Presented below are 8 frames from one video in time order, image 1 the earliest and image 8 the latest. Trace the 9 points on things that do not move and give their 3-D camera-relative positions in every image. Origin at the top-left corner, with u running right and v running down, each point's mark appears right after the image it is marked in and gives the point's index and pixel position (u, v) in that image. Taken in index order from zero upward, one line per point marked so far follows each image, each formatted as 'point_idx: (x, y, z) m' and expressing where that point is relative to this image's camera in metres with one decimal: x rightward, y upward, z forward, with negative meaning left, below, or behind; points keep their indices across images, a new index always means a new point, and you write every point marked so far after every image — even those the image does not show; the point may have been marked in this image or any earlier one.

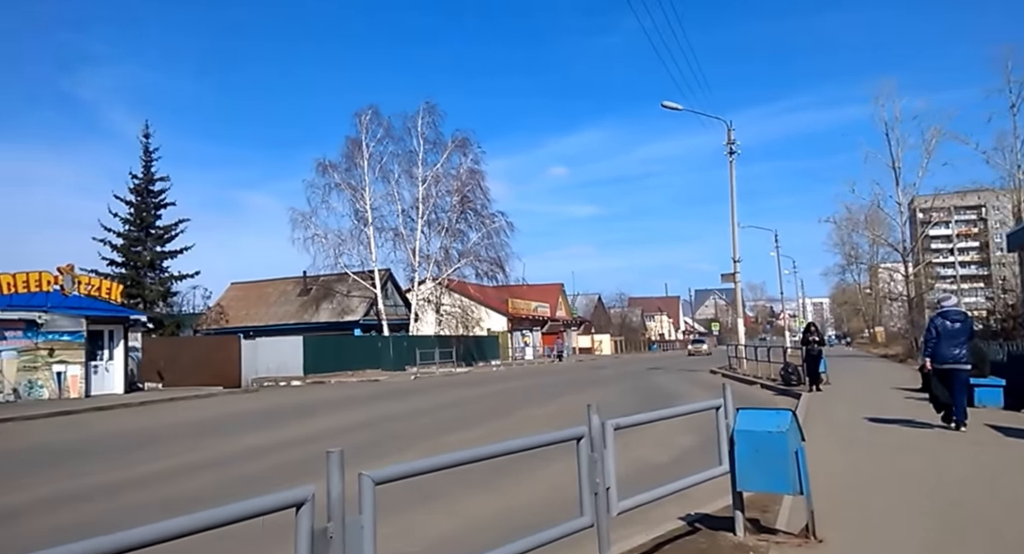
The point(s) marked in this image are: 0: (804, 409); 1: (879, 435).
0: (+6.6, -3.0, +16.9) m
1: (+6.3, -2.5, +12.6) m
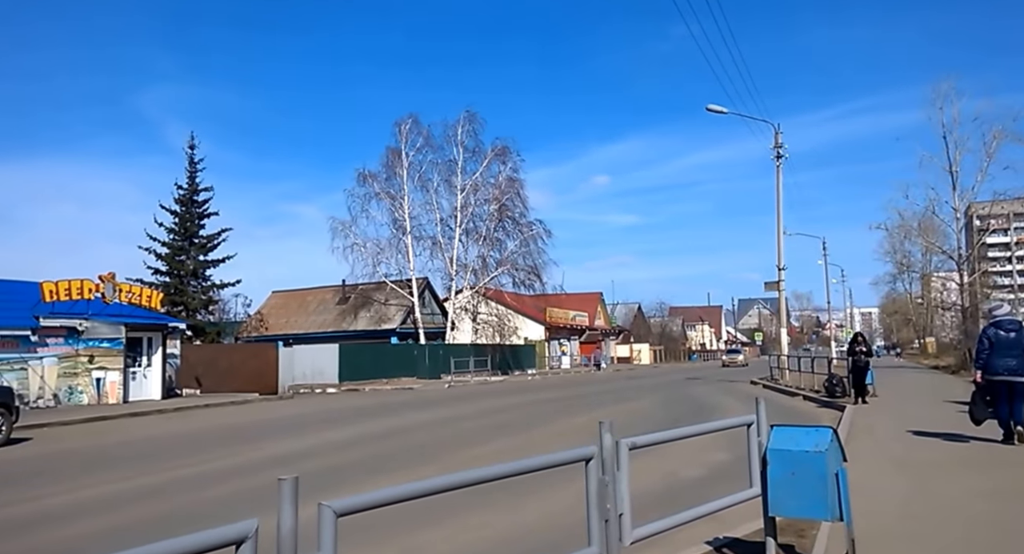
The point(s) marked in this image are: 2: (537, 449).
0: (+7.2, -3.1, +16.1) m
1: (+6.7, -2.7, +11.8) m
2: (+0.7, -3.8, +17.7) m
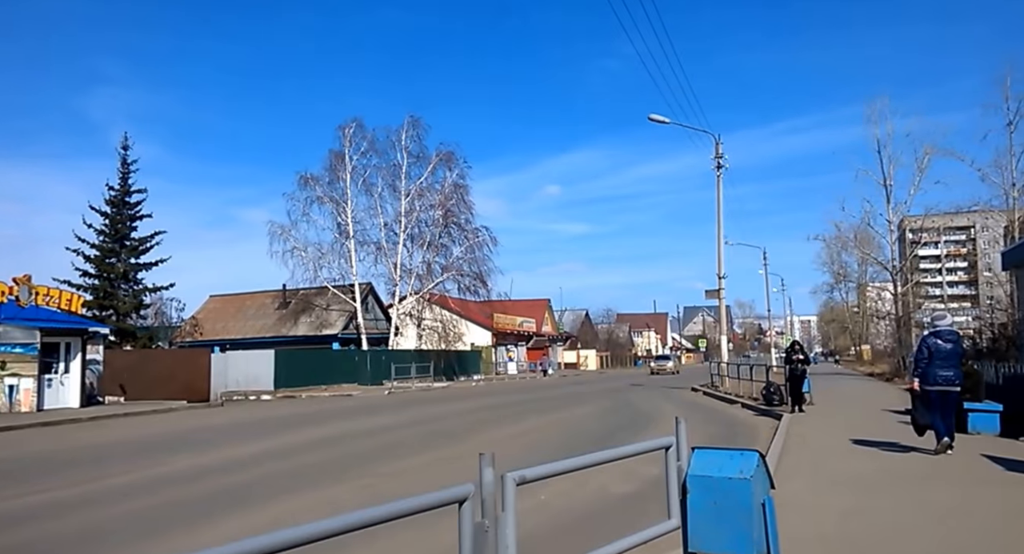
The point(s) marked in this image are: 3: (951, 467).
0: (+5.7, -3.3, +15.9) m
1: (+5.5, -2.8, +11.6) m
2: (-0.9, -3.9, +17.0) m
3: (+6.1, -2.5, +10.2) m
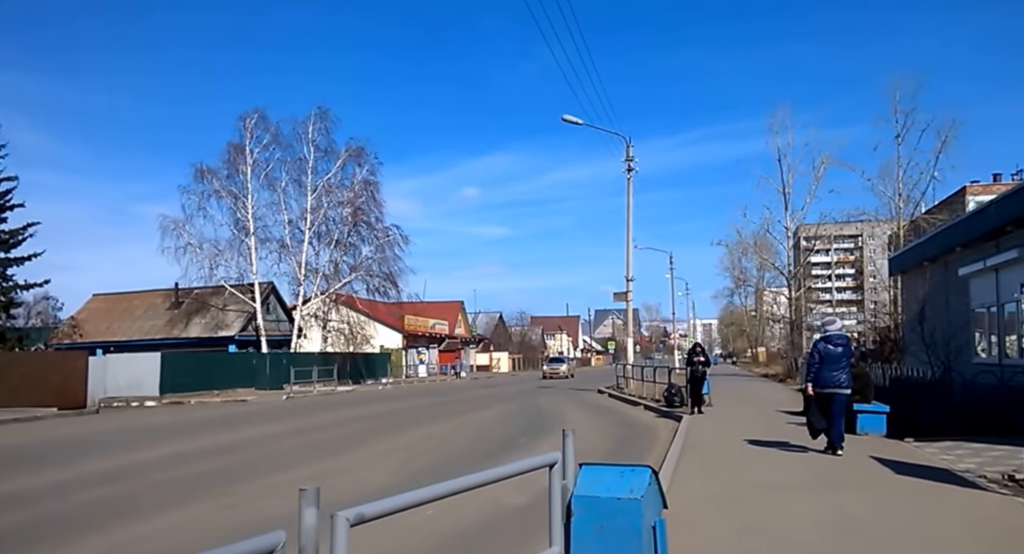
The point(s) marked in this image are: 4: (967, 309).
0: (+3.5, -3.3, +15.5) m
1: (+3.7, -2.8, +11.2) m
2: (-3.3, -3.8, +15.8) m
3: (+4.5, -2.4, +9.9) m
4: (+11.5, -0.8, +18.6) m
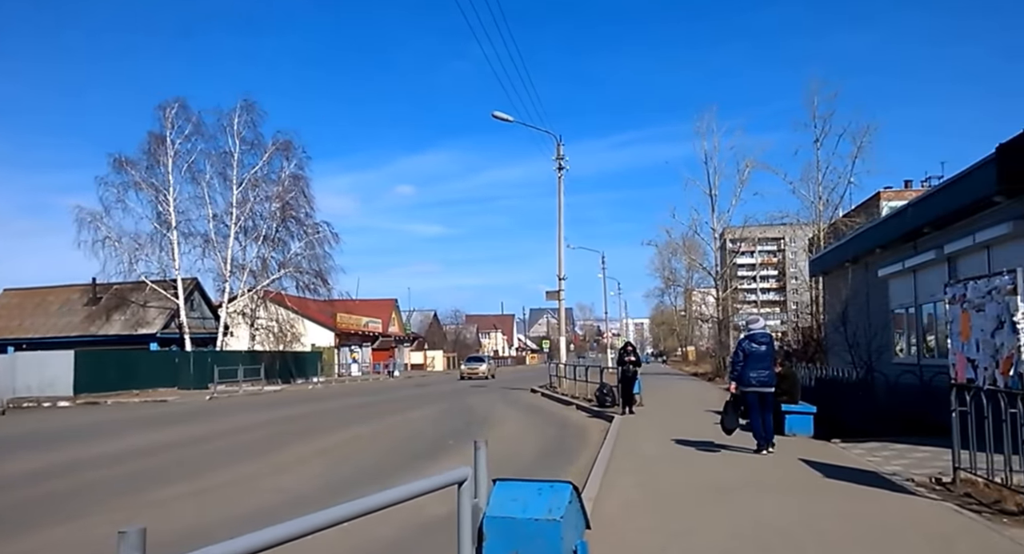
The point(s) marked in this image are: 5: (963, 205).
0: (+2.0, -3.3, +15.4) m
1: (+2.7, -2.8, +11.1) m
2: (-4.7, -3.7, +15.1) m
3: (+3.6, -2.5, +9.9) m
4: (+9.8, -0.8, +19.2) m
5: (+7.5, +1.2, +12.3) m
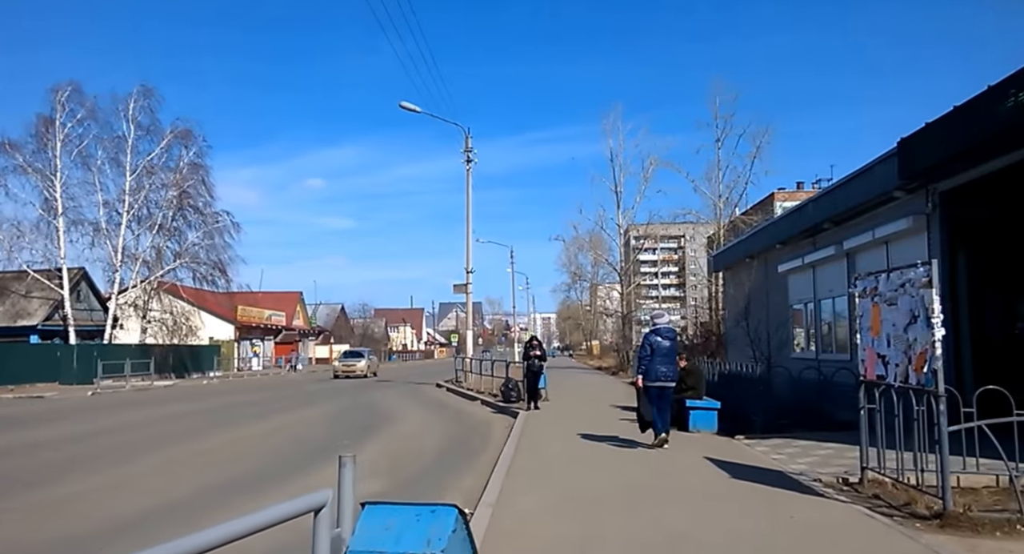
0: (0.0, -3.1, +14.8) m
1: (+1.2, -2.7, +10.7) m
2: (-6.6, -3.5, +13.7) m
3: (+2.2, -2.4, +9.6) m
4: (+7.3, -0.7, +19.5) m
5: (+5.9, +1.3, +12.4) m
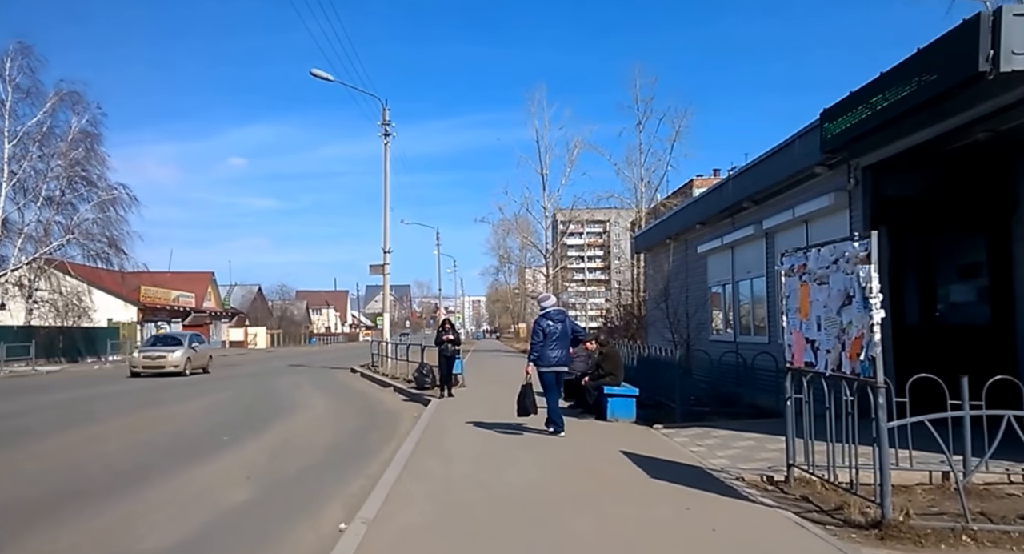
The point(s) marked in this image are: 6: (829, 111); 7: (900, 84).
0: (-1.7, -2.7, +13.8) m
1: (-0.2, -2.4, +9.8) m
2: (-8.2, -3.1, +12.0) m
3: (+1.0, -2.1, +8.8) m
4: (+5.0, -0.3, +19.2) m
5: (+4.4, +1.6, +11.9) m
6: (+4.3, +2.2, +10.0) m
7: (+4.5, +2.2, +8.5) m
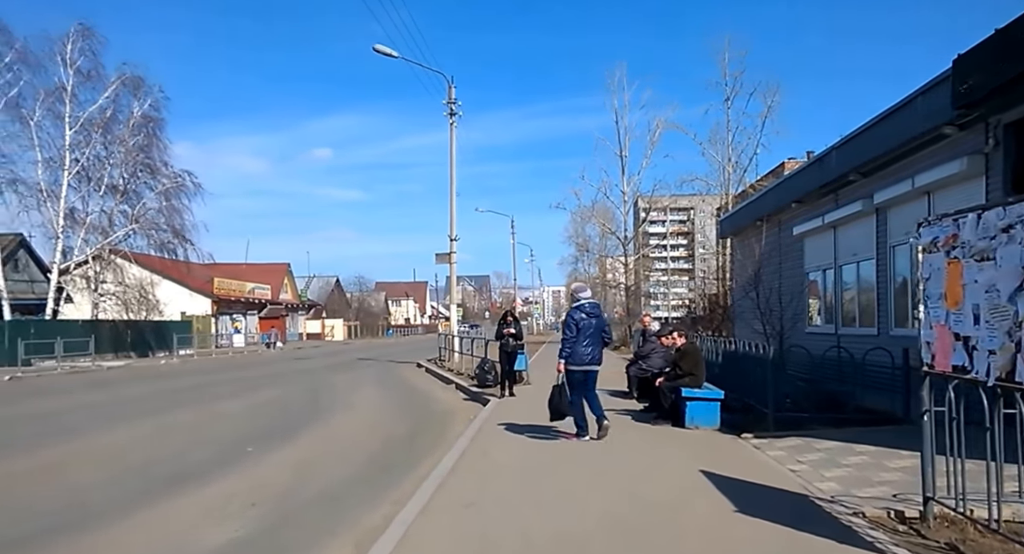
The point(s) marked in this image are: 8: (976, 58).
0: (-0.7, -2.5, +12.6) m
1: (+0.5, -2.2, +8.4) m
2: (-7.3, -2.9, +11.4) m
3: (+1.6, -1.9, +7.4) m
4: (+6.5, +0.1, +17.3) m
5: (+5.2, +1.8, +10.1) m
6: (+5.0, +2.5, +8.2) m
7: (+5.0, +2.4, +6.6) m
8: (+5.0, +2.4, +8.0) m
